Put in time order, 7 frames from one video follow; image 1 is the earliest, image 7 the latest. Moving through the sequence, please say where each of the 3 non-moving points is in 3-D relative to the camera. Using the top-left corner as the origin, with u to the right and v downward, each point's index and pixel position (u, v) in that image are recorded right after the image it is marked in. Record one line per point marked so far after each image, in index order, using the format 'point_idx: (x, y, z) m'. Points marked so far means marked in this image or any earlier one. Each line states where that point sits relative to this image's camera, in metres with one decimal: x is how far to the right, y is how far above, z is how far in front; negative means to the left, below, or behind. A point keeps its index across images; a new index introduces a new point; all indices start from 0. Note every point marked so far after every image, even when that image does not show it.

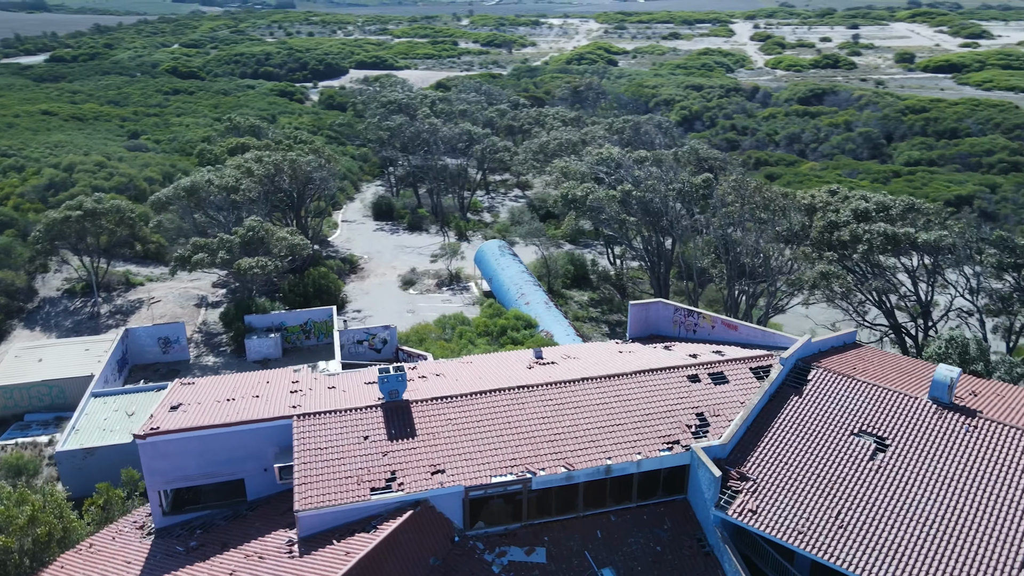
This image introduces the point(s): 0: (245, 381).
0: (-6.6, -2.4, +18.5) m
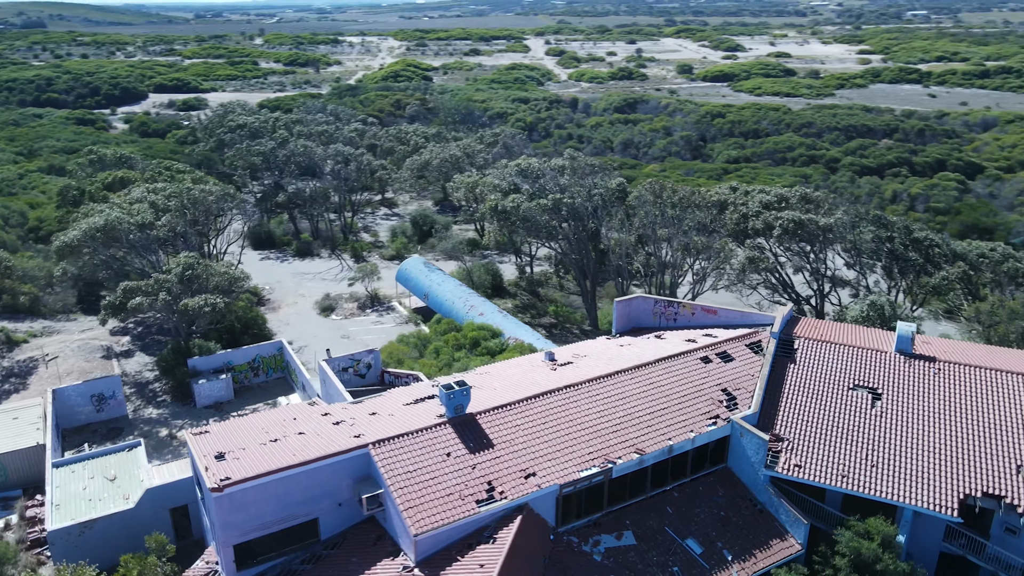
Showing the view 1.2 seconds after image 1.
0: (-5.7, -3.2, +17.5) m
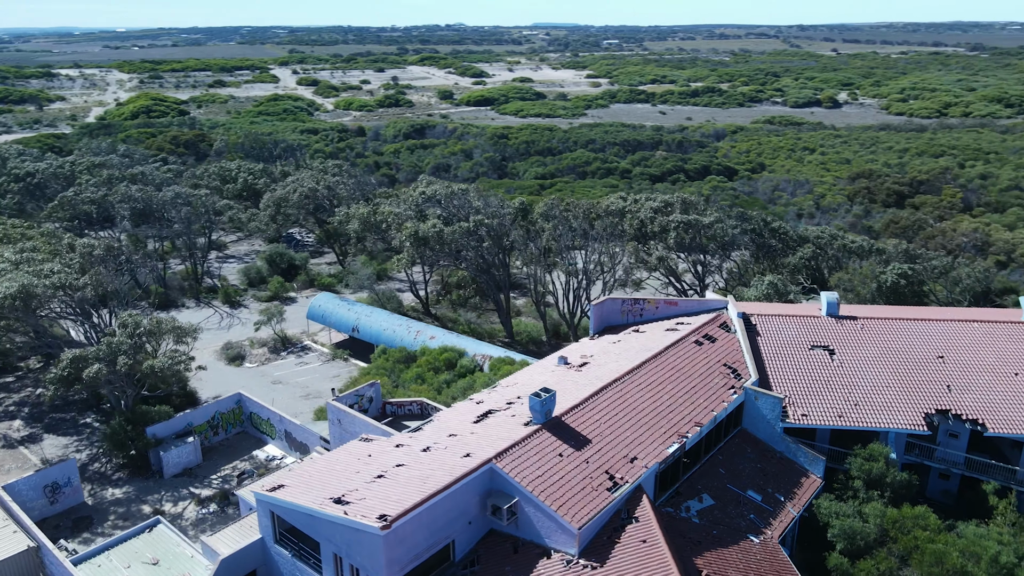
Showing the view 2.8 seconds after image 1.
0: (-3.7, -4.1, +17.1) m
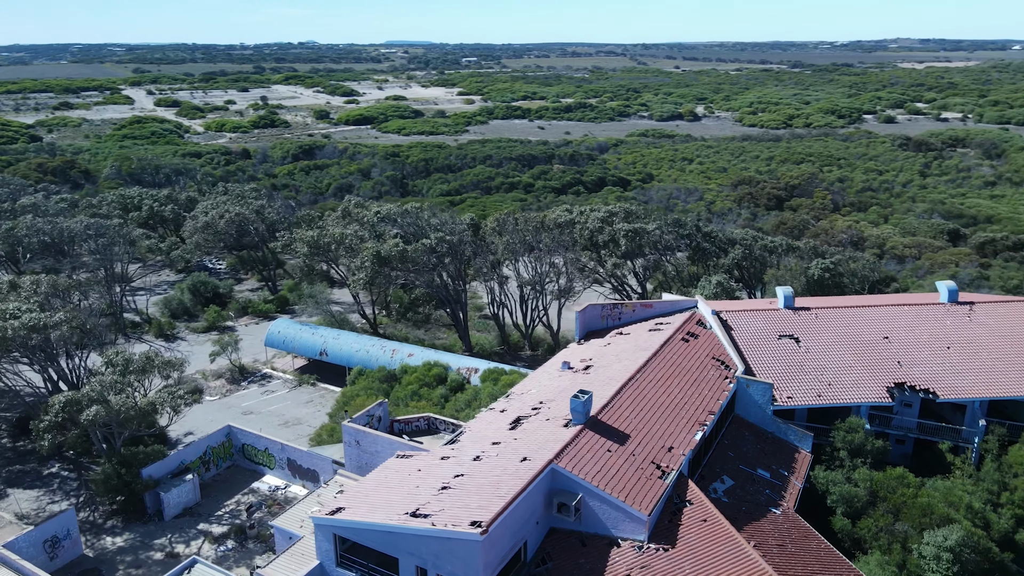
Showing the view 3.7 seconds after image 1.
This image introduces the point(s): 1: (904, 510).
0: (-2.5, -4.5, +17.3) m
1: (+10.7, -6.0, +19.9) m
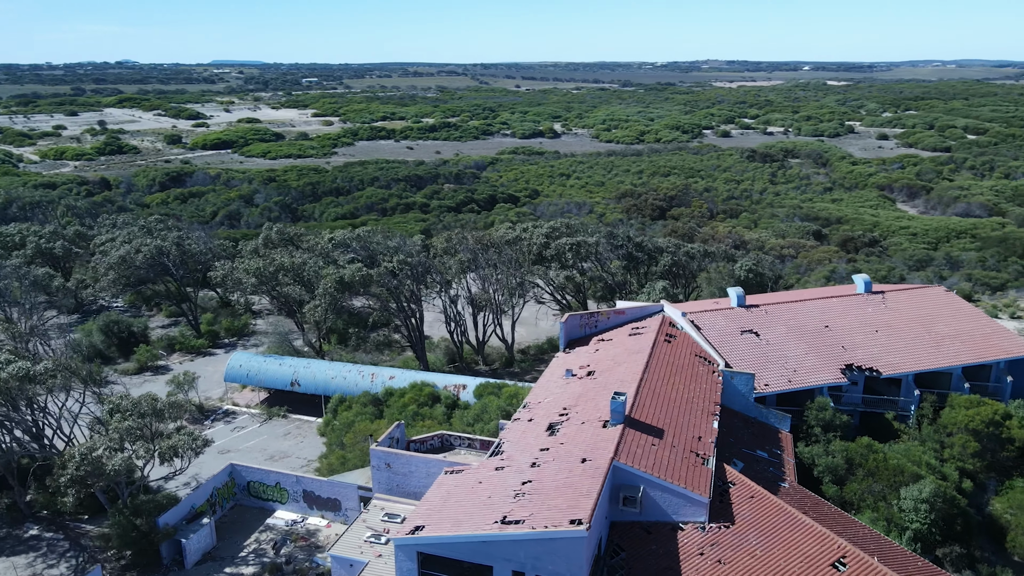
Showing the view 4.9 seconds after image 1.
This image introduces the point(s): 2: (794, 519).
0: (-1.0, -4.9, +17.8) m
1: (+11.5, -5.8, +23.0) m
2: (+6.7, -5.4, +17.2) m
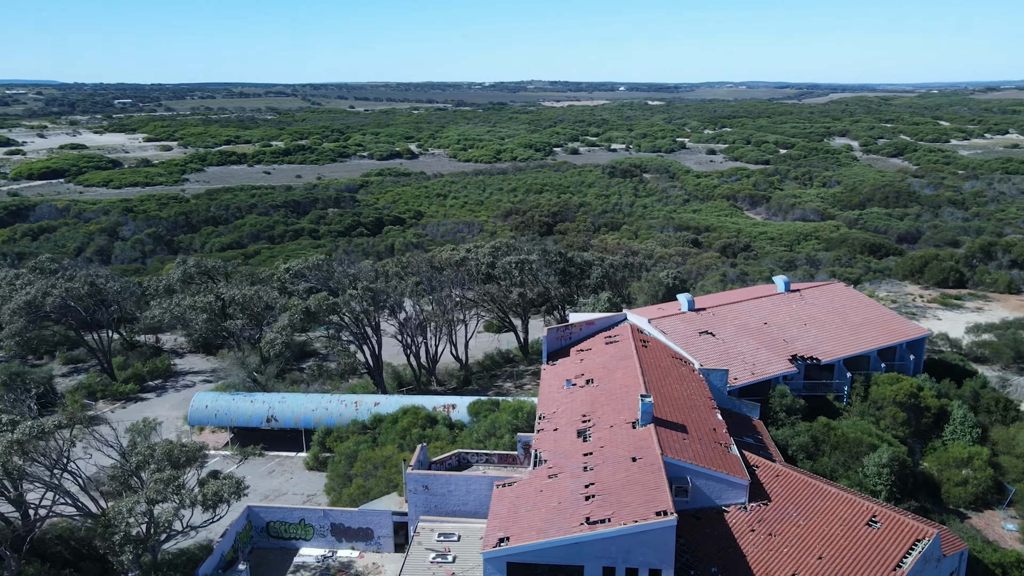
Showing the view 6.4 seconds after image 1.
0: (+0.6, -5.4, +18.7) m
1: (+11.8, -5.7, +26.3) m
2: (+8.3, -5.4, +19.6) m
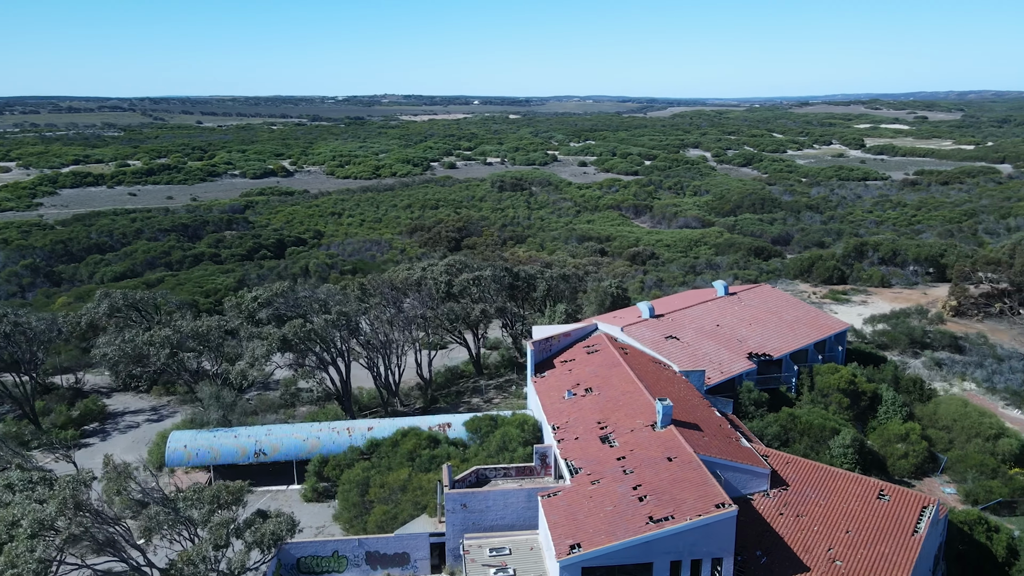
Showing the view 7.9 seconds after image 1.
0: (+2.1, -5.8, +19.5) m
1: (+11.8, -5.7, +29.0) m
2: (+9.4, -5.5, +21.9) m
